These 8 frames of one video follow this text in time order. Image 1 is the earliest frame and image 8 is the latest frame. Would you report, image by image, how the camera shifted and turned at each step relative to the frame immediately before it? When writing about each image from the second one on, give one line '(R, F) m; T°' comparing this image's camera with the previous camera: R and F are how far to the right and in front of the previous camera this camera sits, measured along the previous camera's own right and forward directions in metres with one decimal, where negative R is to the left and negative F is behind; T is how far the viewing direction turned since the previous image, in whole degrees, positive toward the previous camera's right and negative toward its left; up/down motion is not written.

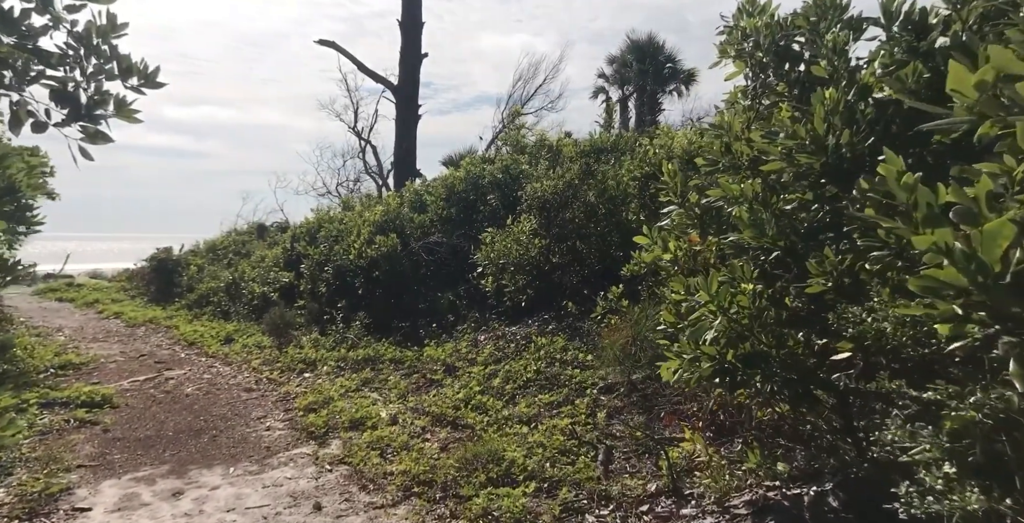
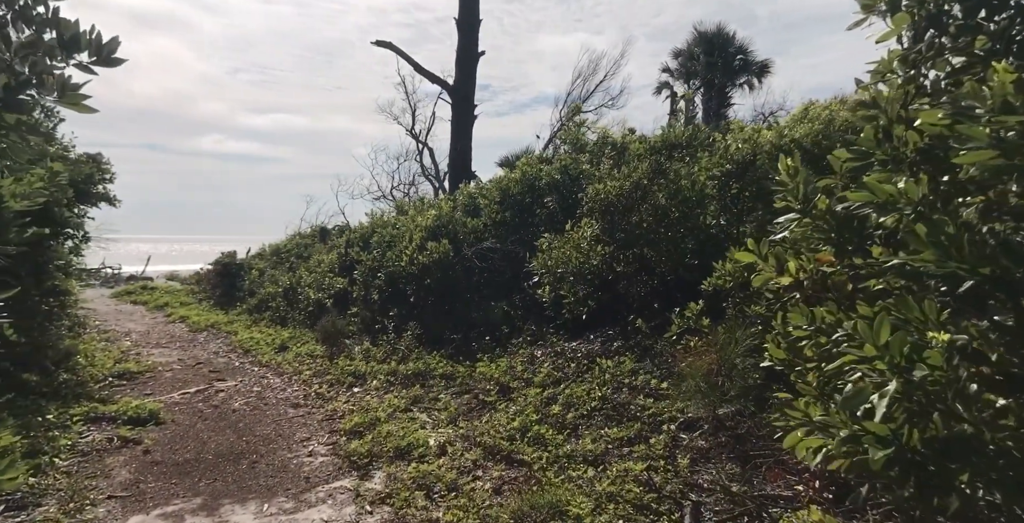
(0.0, +0.6) m; -5°
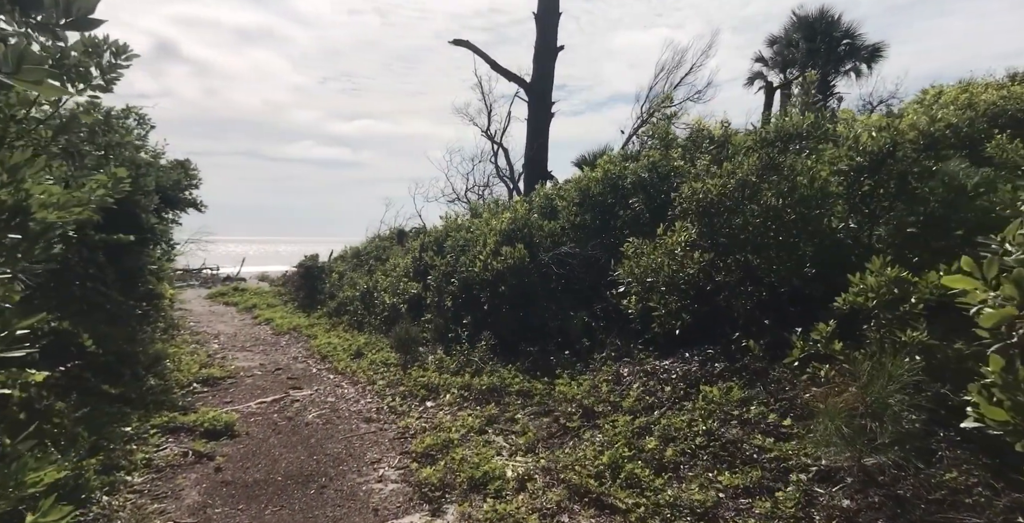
(-0.1, +0.5) m; -7°
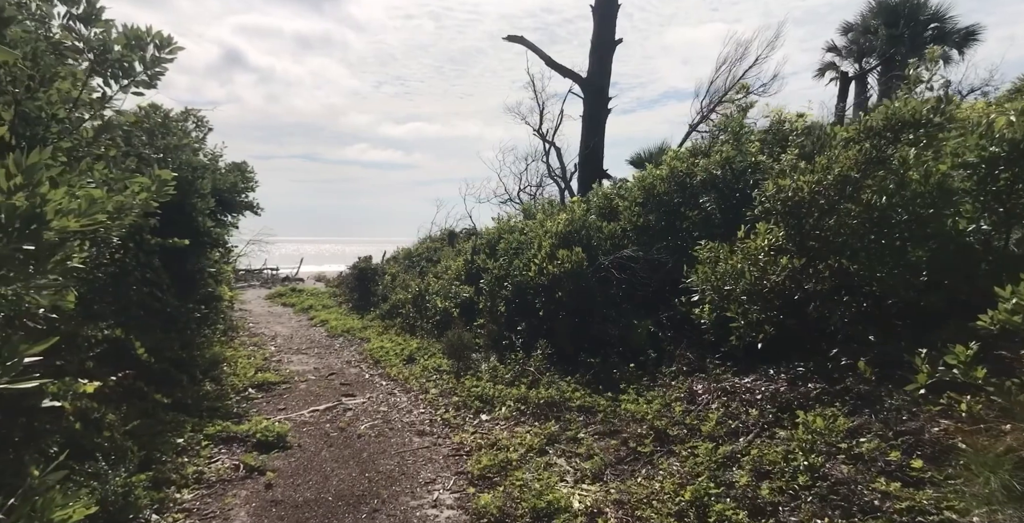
(-0.1, +0.4) m; -5°
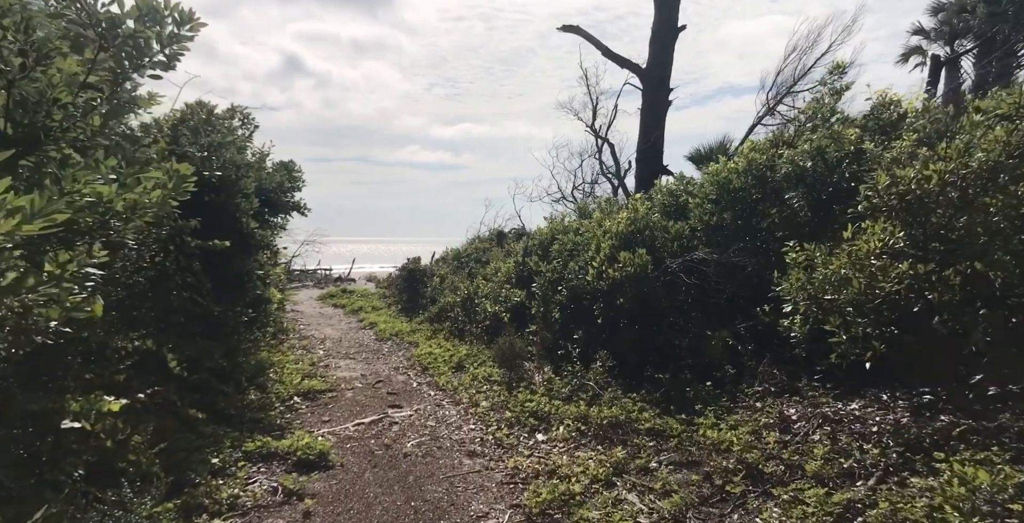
(-0.1, +0.6) m; -5°
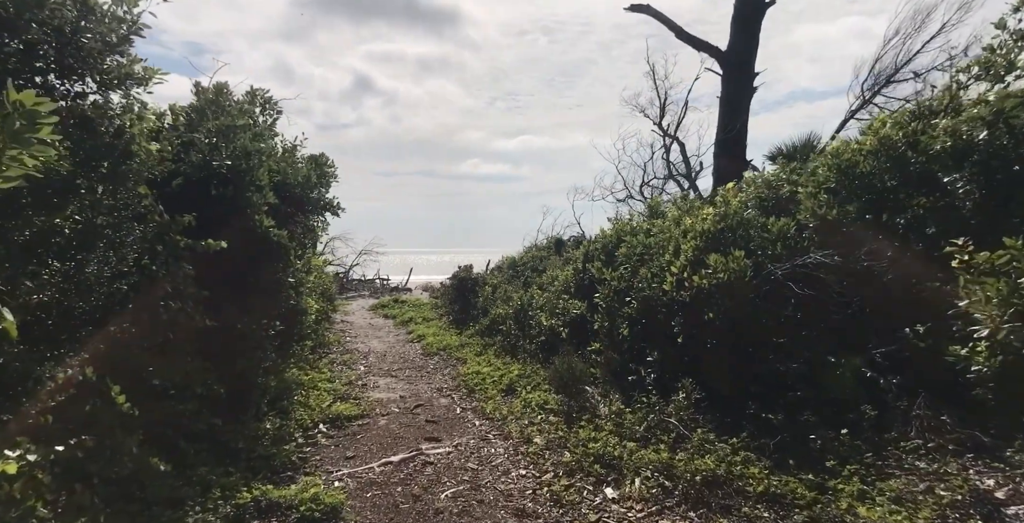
(0.0, +1.3) m; -5°
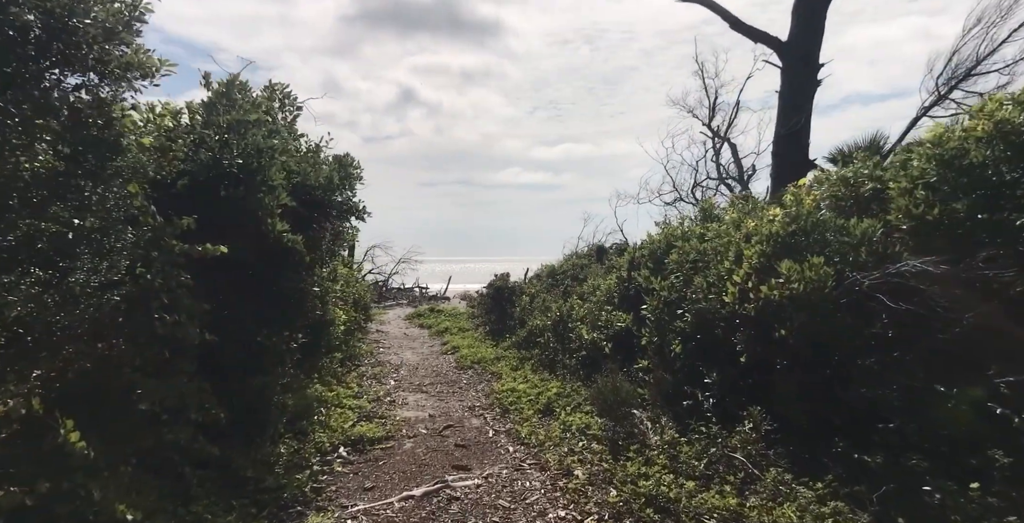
(0.0, +0.7) m; -4°
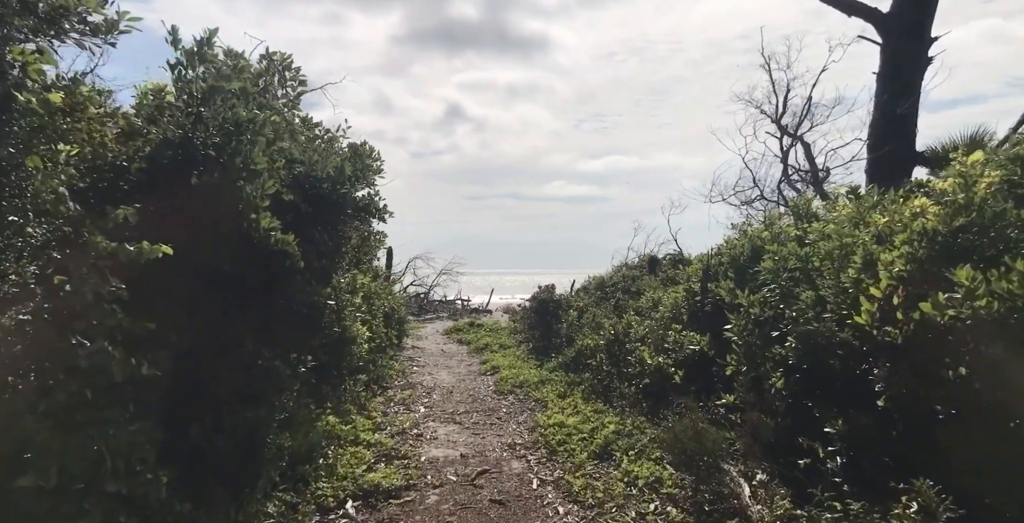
(-0.1, +1.4) m; -4°
